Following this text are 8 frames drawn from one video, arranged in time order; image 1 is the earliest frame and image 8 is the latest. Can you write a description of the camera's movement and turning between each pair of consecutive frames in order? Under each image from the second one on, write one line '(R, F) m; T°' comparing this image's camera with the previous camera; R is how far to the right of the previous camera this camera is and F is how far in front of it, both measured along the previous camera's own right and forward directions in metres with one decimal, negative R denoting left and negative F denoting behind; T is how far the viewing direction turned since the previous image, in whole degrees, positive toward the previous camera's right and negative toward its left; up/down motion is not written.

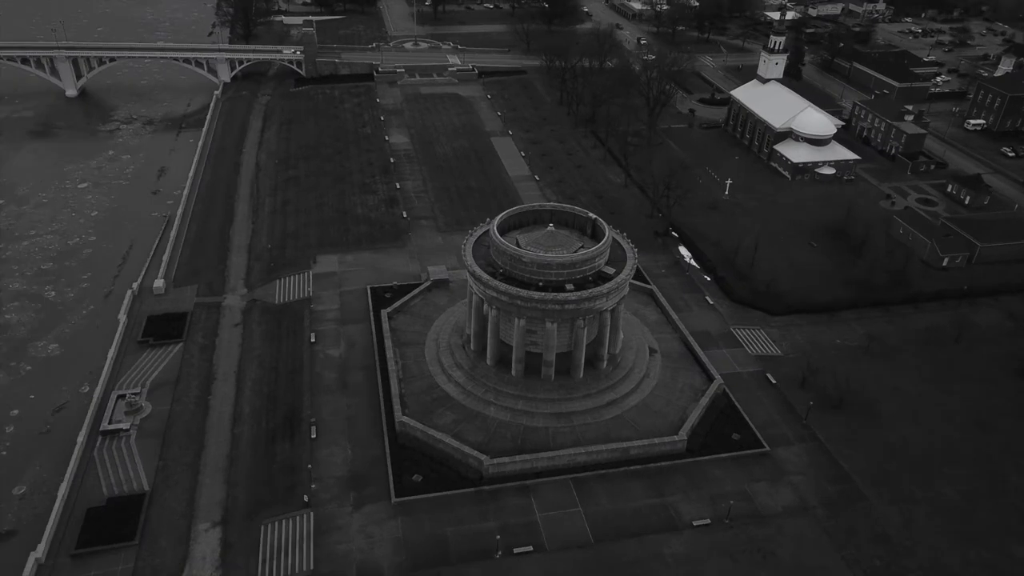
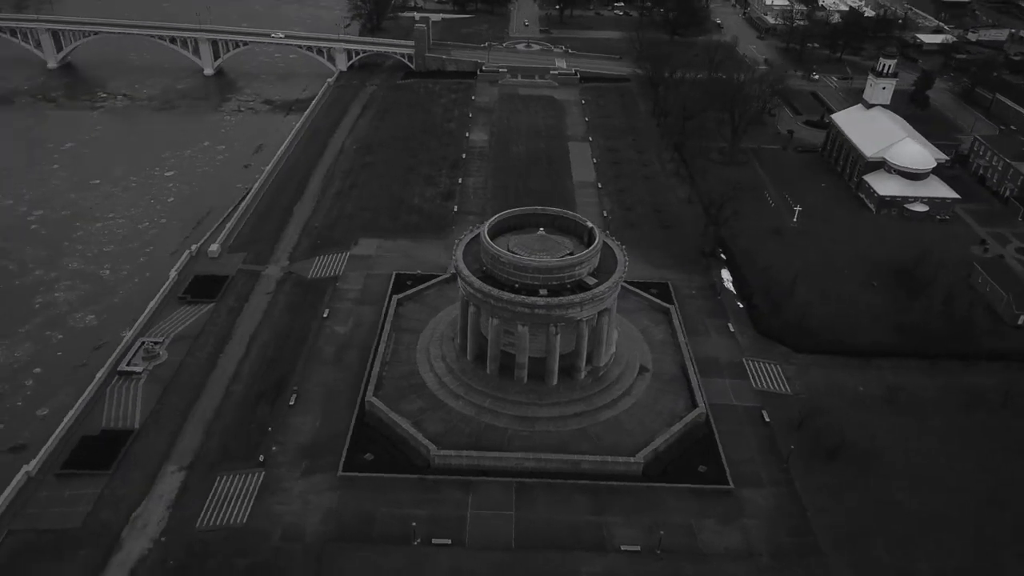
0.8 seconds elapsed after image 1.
(+8.9, +0.5) m; -11°
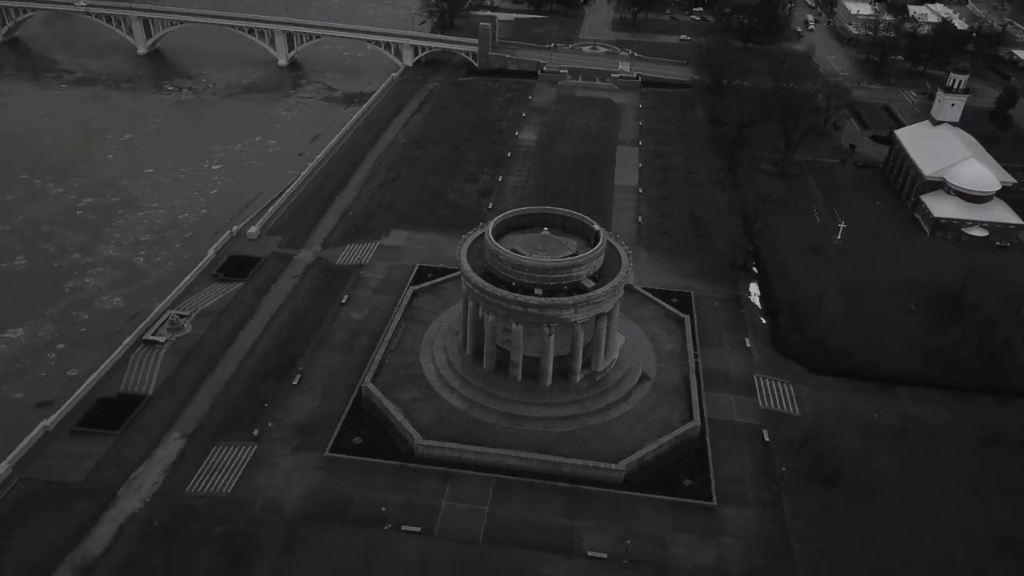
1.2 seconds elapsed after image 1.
(+4.5, +0.1) m; -6°
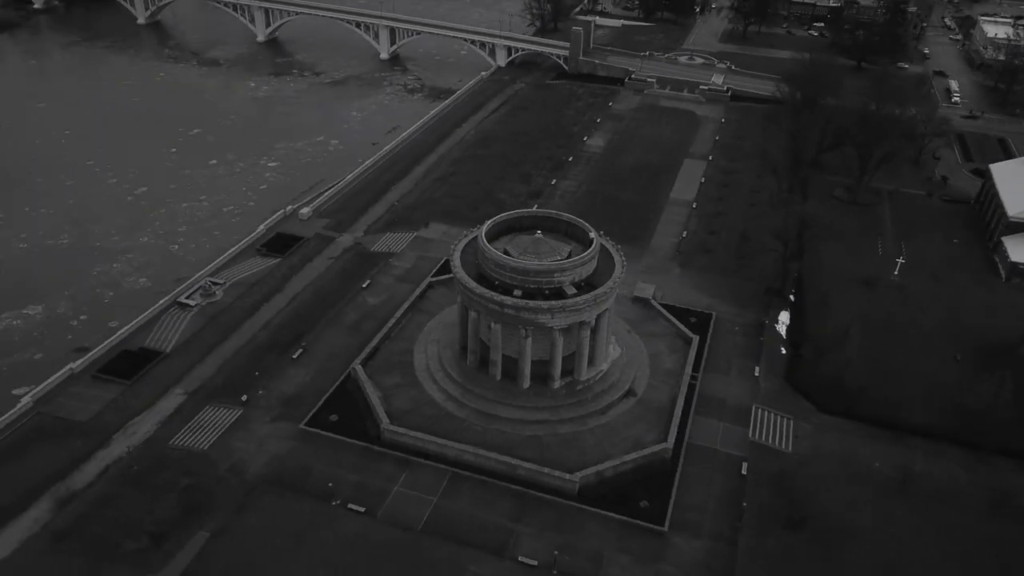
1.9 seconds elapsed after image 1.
(+7.4, +0.4) m; -9°
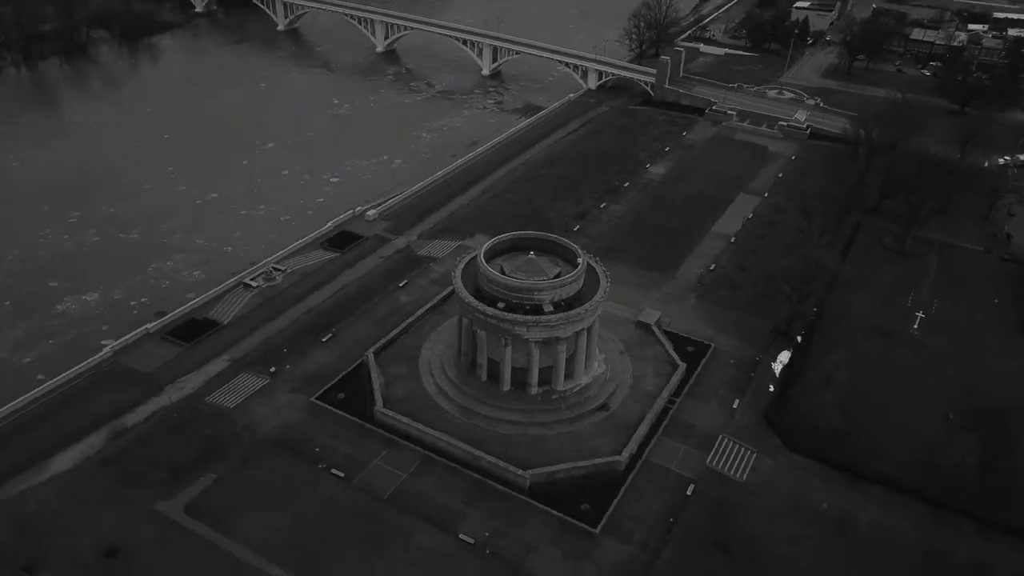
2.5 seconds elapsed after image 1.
(+8.1, -4.2) m; -10°
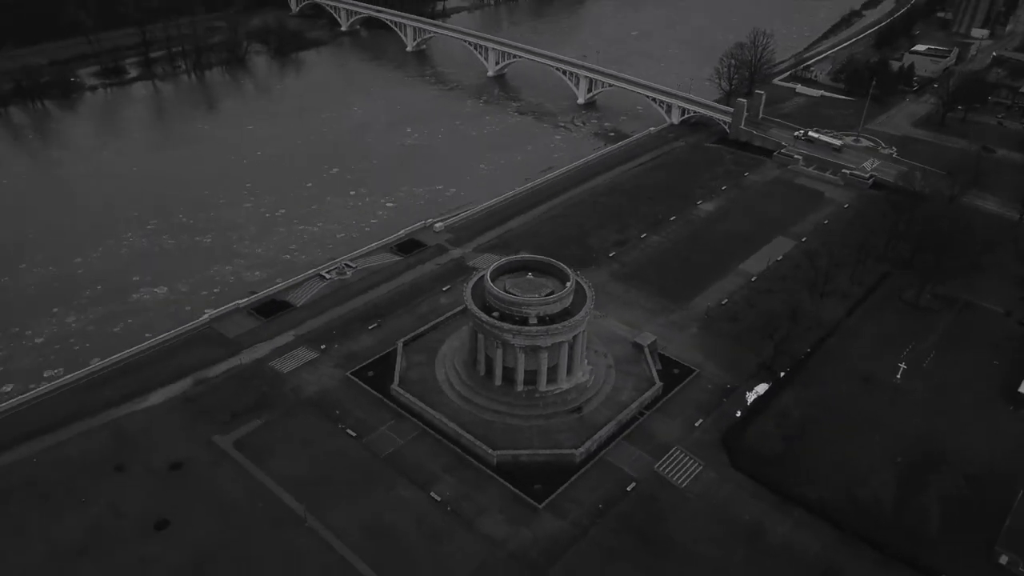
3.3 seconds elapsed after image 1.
(+9.6, -8.5) m; -10°
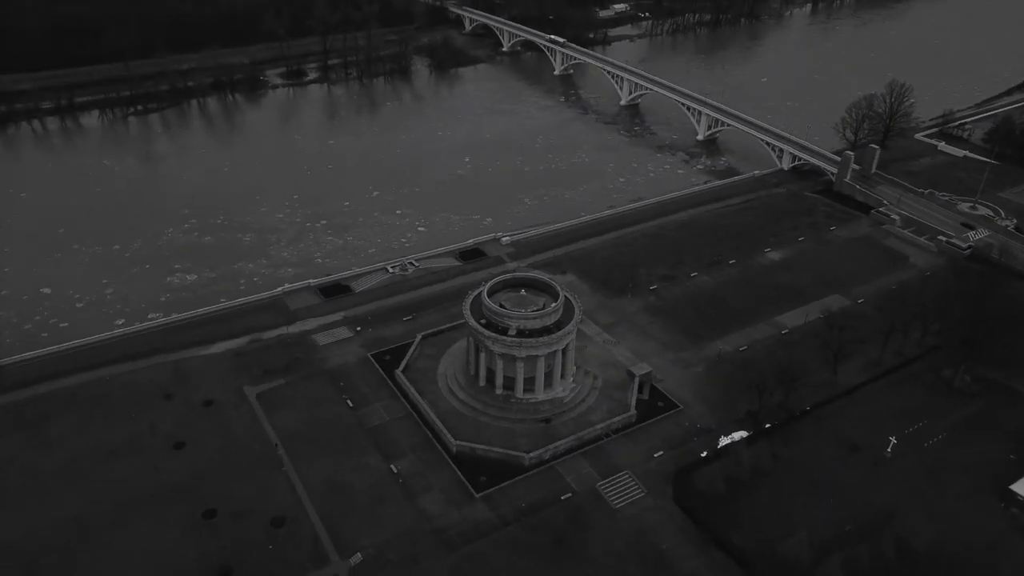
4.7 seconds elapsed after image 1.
(+15.1, -4.1) m; -14°
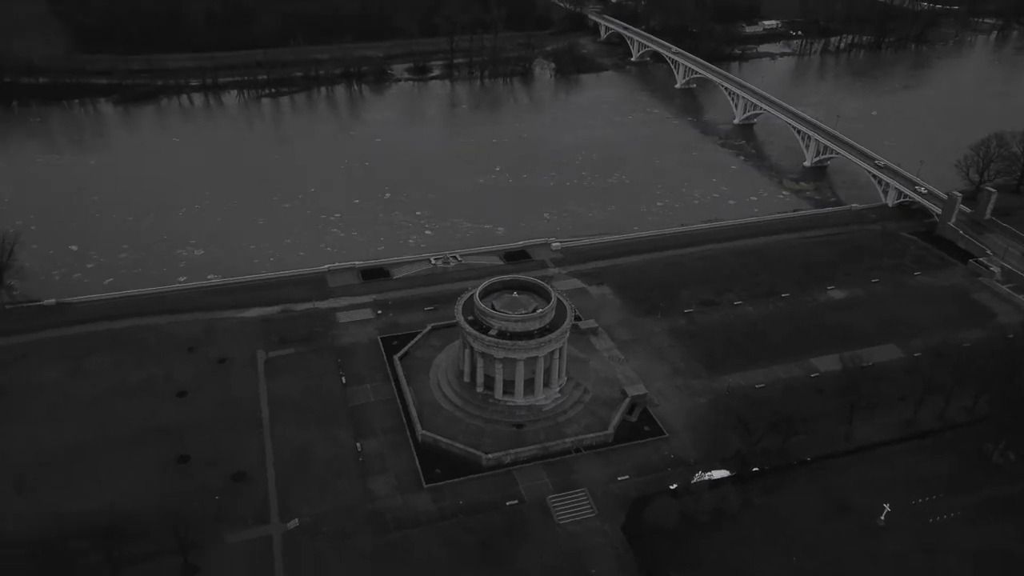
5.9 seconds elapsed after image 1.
(+13.0, +1.4) m; -12°
